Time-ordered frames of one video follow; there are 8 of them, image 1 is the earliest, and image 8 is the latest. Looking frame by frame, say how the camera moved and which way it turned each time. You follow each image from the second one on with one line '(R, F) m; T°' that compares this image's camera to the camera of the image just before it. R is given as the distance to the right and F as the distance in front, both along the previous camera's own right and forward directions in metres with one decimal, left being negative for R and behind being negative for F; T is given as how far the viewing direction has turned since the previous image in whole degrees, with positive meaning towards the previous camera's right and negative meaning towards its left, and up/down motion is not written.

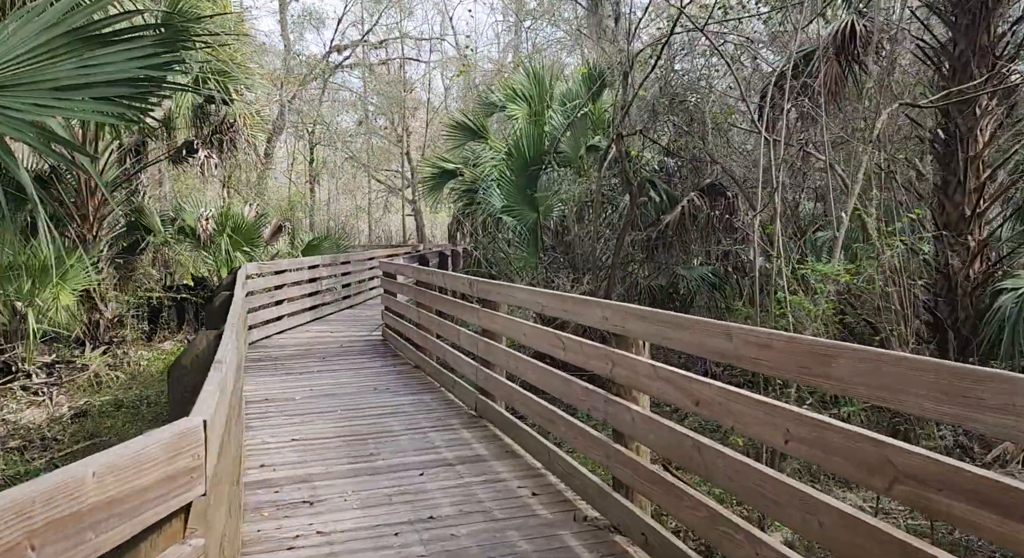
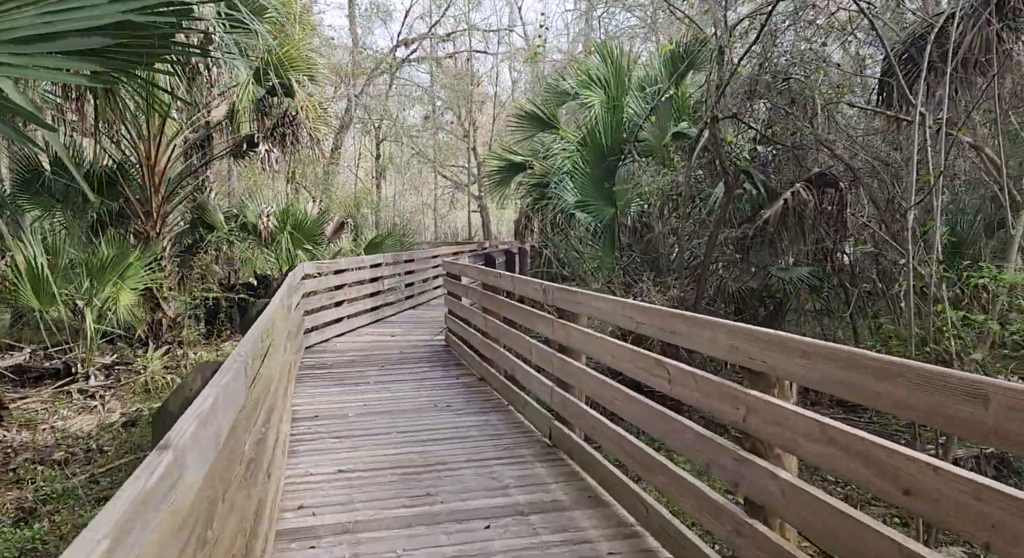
(-0.1, +0.5) m; -5°
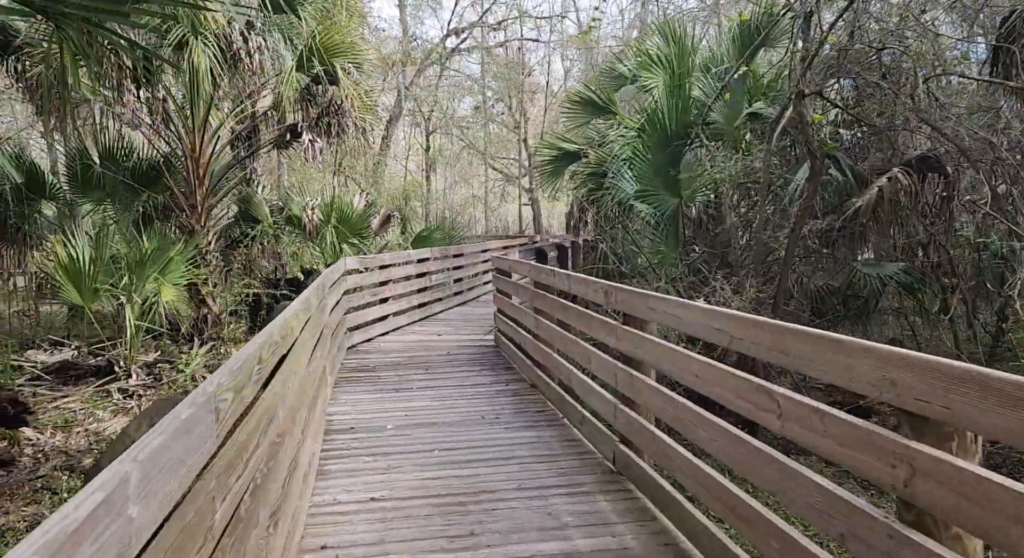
(0.0, +0.4) m; -4°
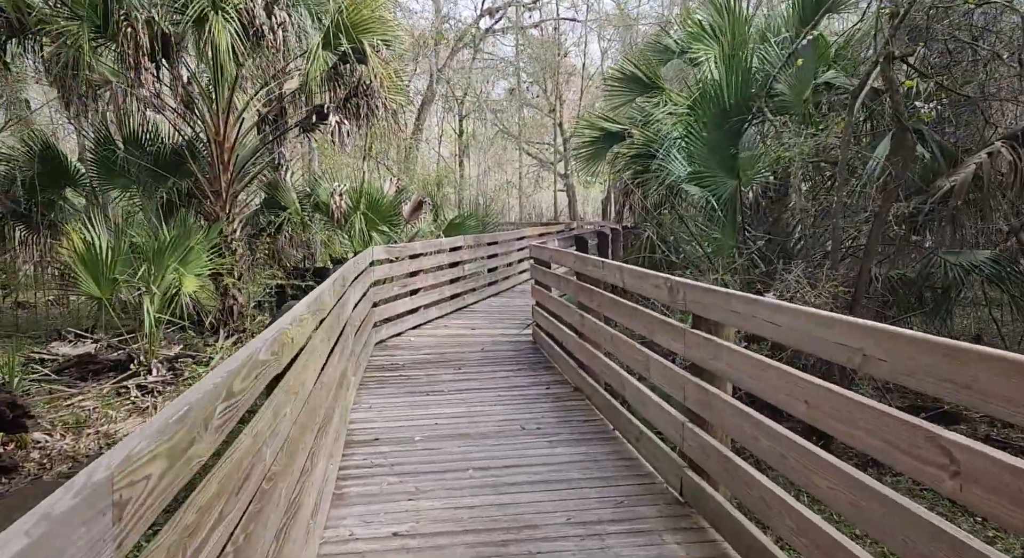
(0.0, +0.4) m; -3°
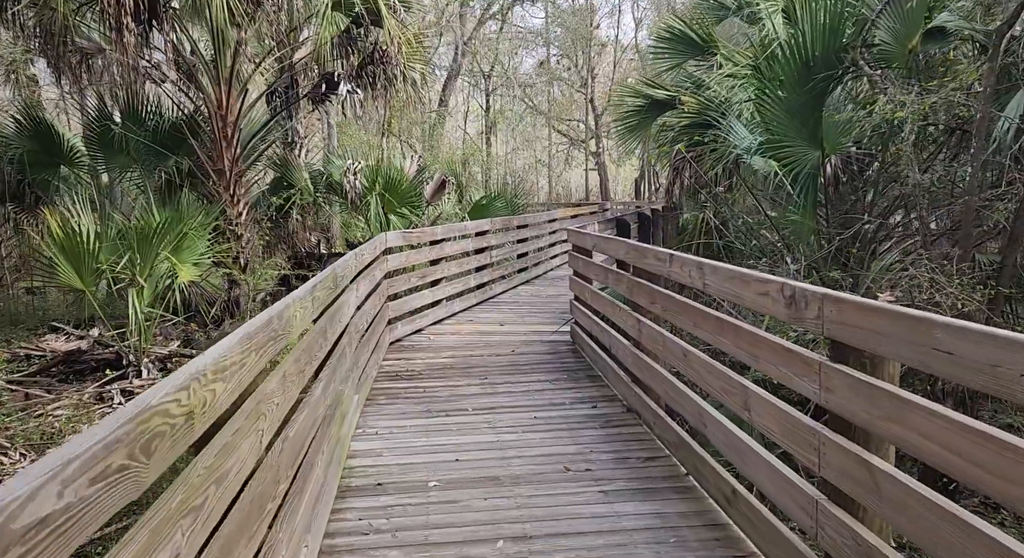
(-0.1, +0.8) m; -2°
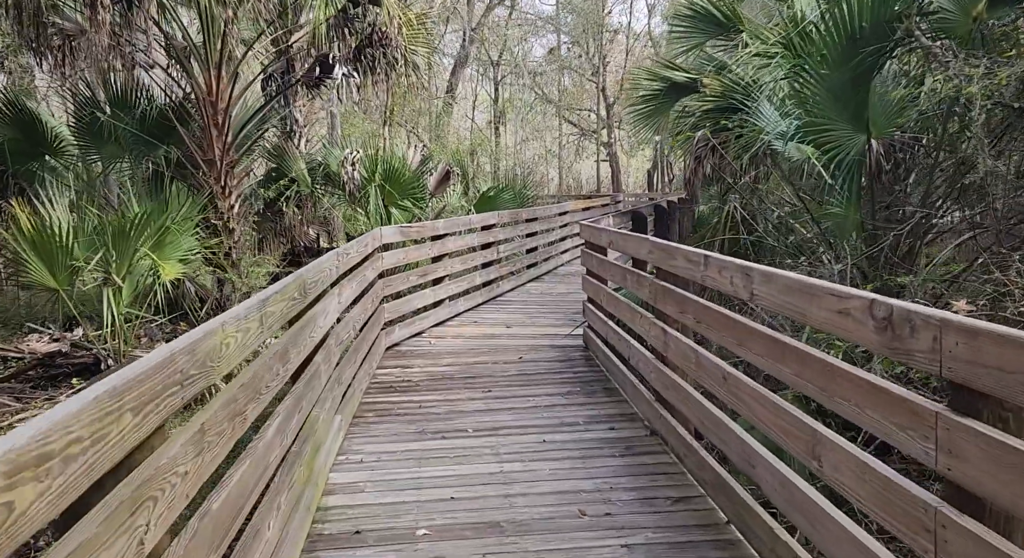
(0.0, +0.4) m; -1°
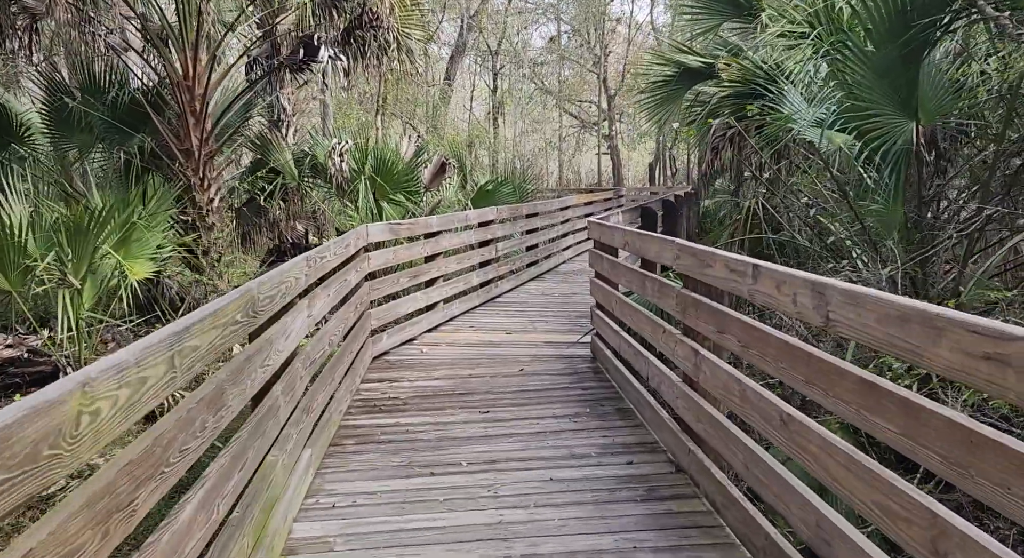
(0.0, +0.4) m; 0°
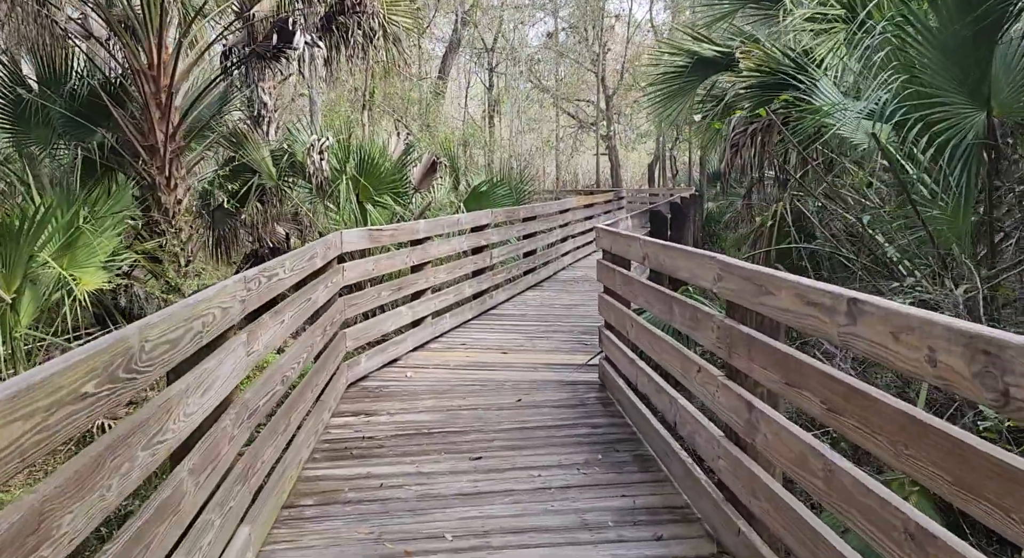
(0.0, +0.5) m; 0°
